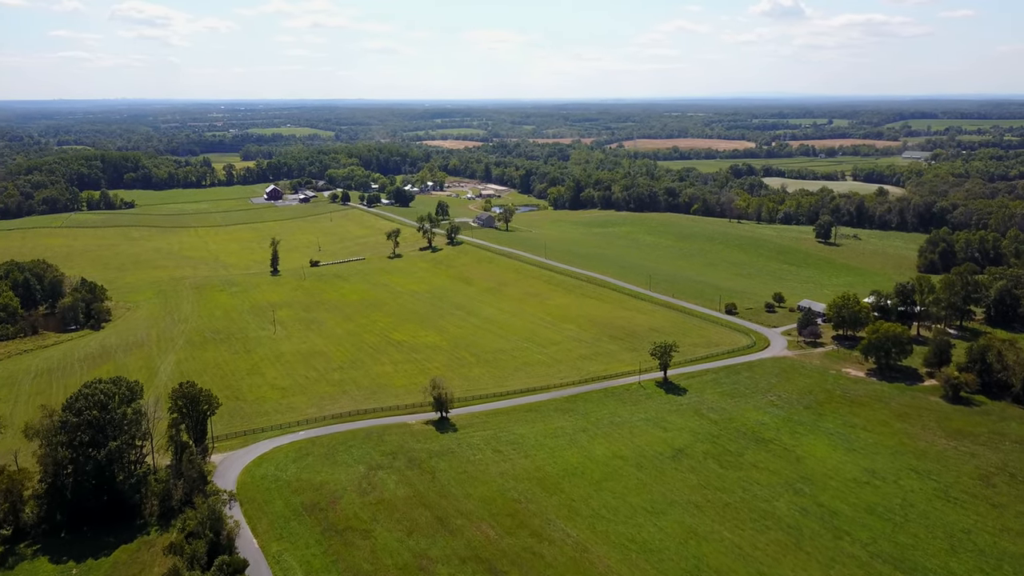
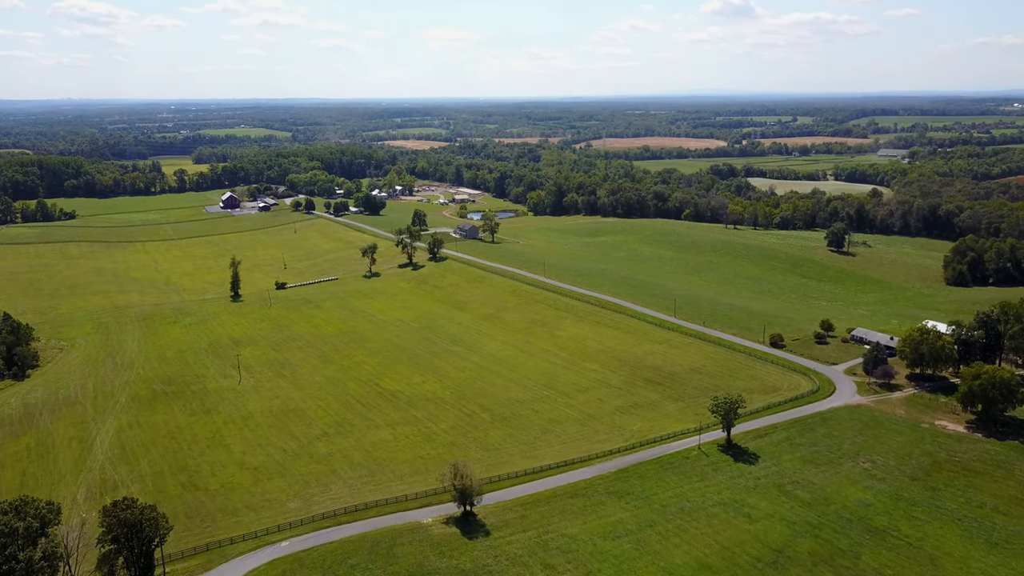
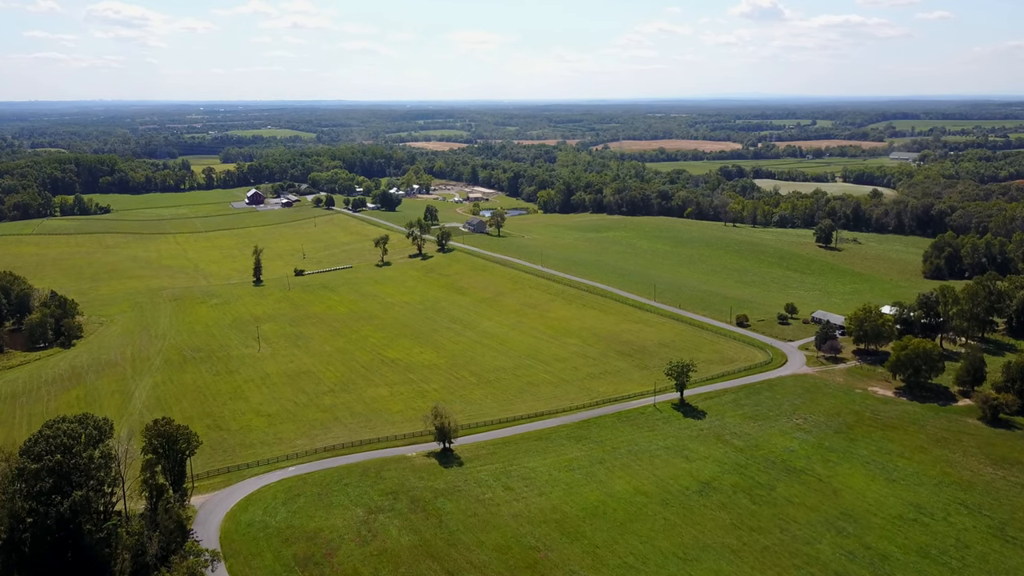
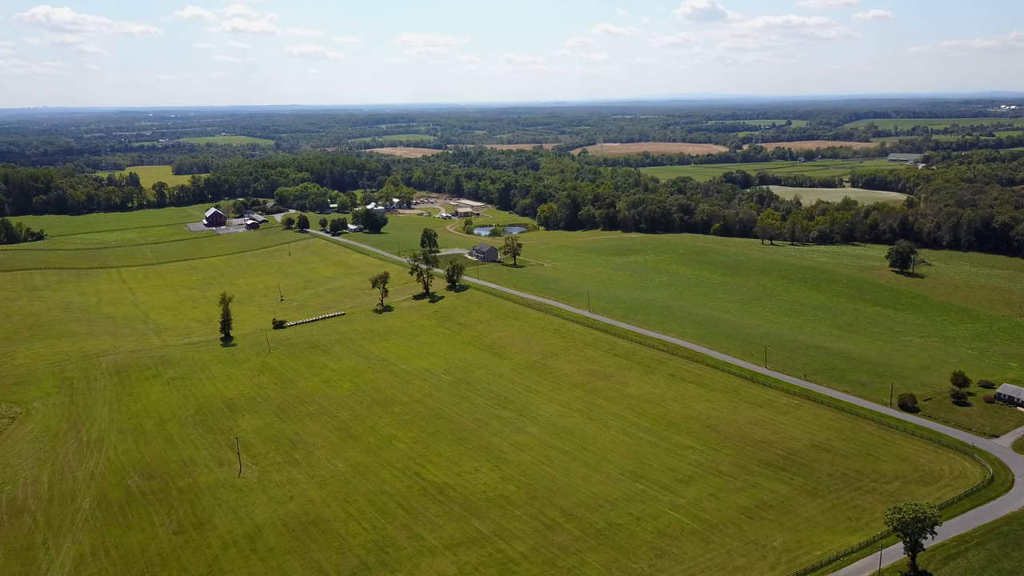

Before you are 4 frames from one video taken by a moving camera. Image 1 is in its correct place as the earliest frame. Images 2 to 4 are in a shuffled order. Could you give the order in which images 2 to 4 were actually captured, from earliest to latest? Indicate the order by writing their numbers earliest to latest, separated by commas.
3, 2, 4
